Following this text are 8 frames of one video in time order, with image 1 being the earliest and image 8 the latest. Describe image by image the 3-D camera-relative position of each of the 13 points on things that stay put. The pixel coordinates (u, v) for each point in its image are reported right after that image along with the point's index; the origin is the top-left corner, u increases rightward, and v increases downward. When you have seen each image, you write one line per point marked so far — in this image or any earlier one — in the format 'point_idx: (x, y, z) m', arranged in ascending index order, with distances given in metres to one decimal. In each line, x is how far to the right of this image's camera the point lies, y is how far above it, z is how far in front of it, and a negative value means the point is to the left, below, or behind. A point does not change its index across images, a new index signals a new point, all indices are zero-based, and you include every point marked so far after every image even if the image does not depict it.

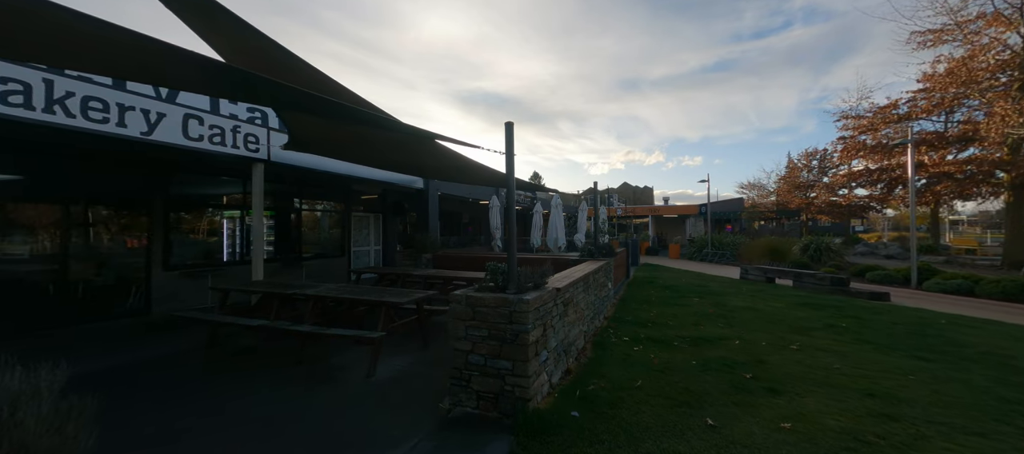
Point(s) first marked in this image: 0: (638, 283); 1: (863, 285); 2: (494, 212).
0: (+4.4, -1.9, +10.9) m
1: (+10.7, -1.8, +10.1) m
2: (-0.6, +0.5, +11.4) m
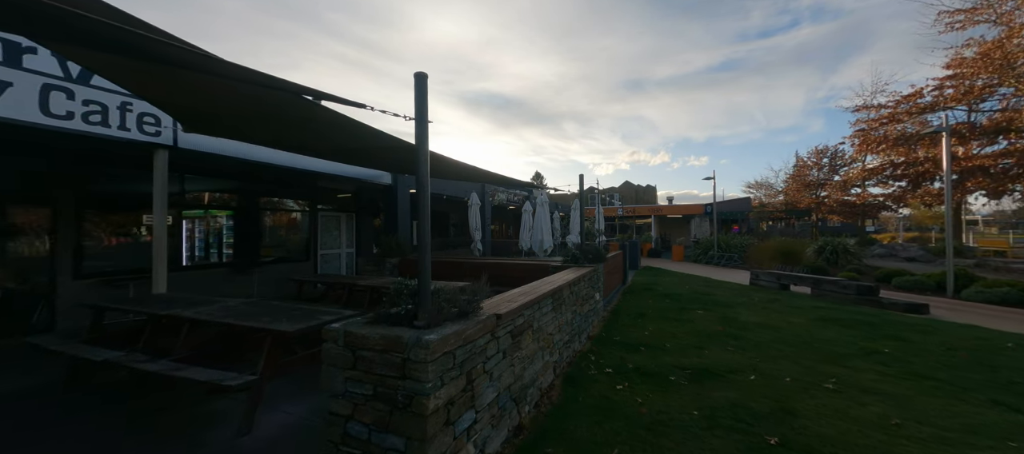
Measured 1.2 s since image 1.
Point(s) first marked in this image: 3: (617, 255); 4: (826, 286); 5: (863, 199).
0: (+3.8, -1.9, +9.6) m
1: (+10.1, -1.8, +8.8) m
2: (-1.2, +0.5, +10.2) m
3: (+3.4, -0.9, +10.7) m
4: (+8.2, -1.5, +8.5) m
5: (+19.4, +1.4, +18.0) m
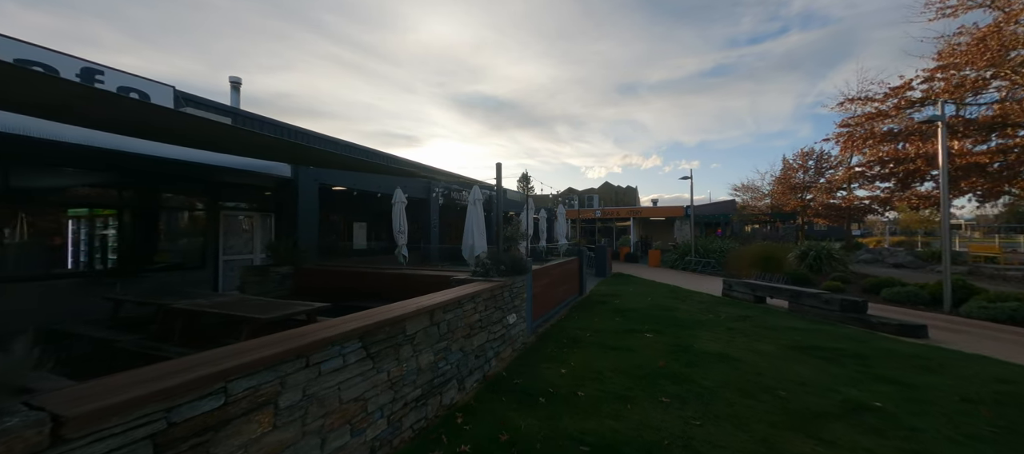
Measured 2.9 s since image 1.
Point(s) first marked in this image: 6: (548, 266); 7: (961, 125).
0: (+2.0, -2.0, +8.1) m
1: (+8.3, -1.9, +7.4) m
2: (-3.1, +0.4, +8.6) m
3: (+1.5, -1.0, +9.2) m
4: (+6.4, -1.6, +7.1) m
5: (+17.4, +1.3, +16.8) m
6: (+0.8, -0.9, +7.6) m
7: (+14.6, +3.3, +10.6) m
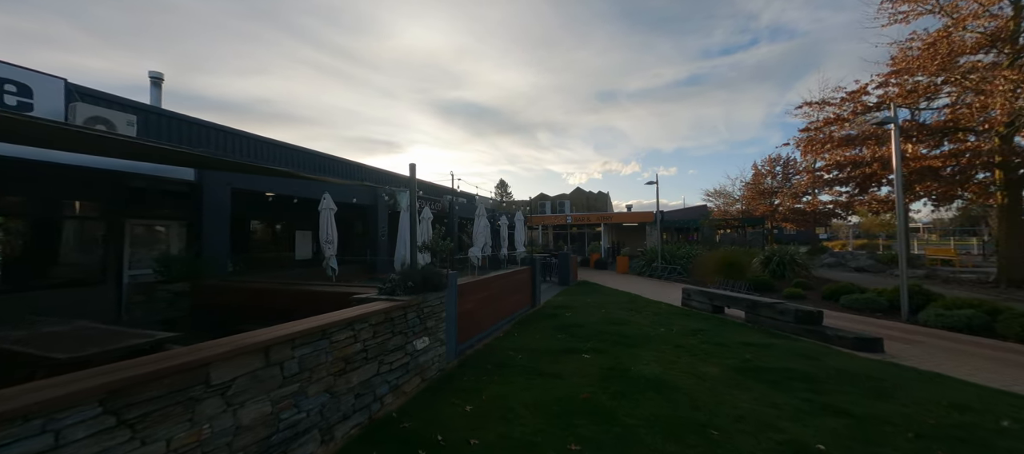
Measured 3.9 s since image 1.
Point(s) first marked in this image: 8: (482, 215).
0: (+0.6, -2.2, +7.5) m
1: (+7.0, -2.0, +7.0) m
2: (-4.5, +0.2, +7.7) m
3: (+0.1, -1.2, +8.5) m
4: (+5.1, -1.7, +6.7) m
5: (+15.6, +1.0, +16.9) m
6: (-0.6, -1.1, +6.9) m
7: (+13.0, +3.2, +10.6) m
8: (-0.9, +0.3, +9.9) m
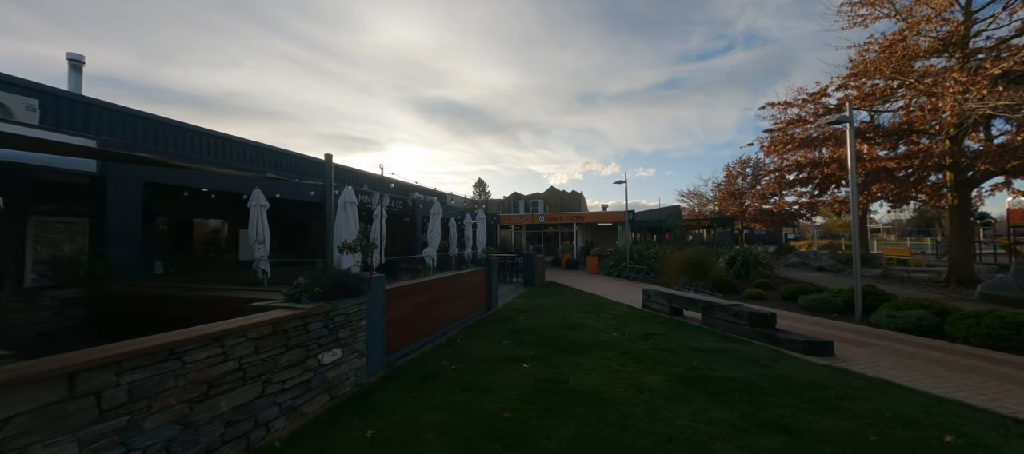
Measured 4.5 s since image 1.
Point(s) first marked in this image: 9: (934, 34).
0: (-0.5, -2.1, +7.0) m
1: (+5.9, -2.0, +6.9) m
2: (-5.6, +0.3, +7.0) m
3: (-1.0, -1.1, +8.0) m
4: (+4.1, -1.7, +6.4) m
5: (+14.0, +1.0, +17.1) m
6: (-1.6, -1.1, +6.4) m
7: (+11.8, +3.2, +10.8) m
8: (-2.2, +0.4, +9.4) m
9: (+12.6, +5.8, +9.8) m
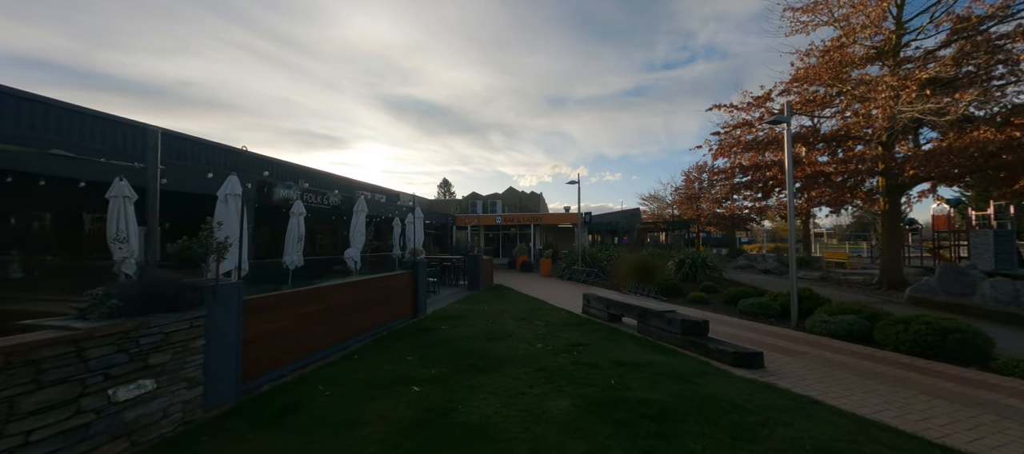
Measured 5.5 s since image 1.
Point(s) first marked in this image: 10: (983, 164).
0: (-2.0, -2.1, +6.2) m
1: (+4.3, -2.0, +6.5) m
2: (-7.1, +0.3, +5.8) m
3: (-2.6, -1.1, +7.1) m
4: (+2.6, -1.7, +5.9) m
5: (+11.7, +0.9, +17.4) m
6: (-3.1, -1.0, +5.5) m
7: (+10.0, +3.1, +10.9) m
8: (-3.8, +0.4, +8.4) m
9: (+10.9, +5.7, +10.0) m
10: (+11.1, +1.5, +7.7) m
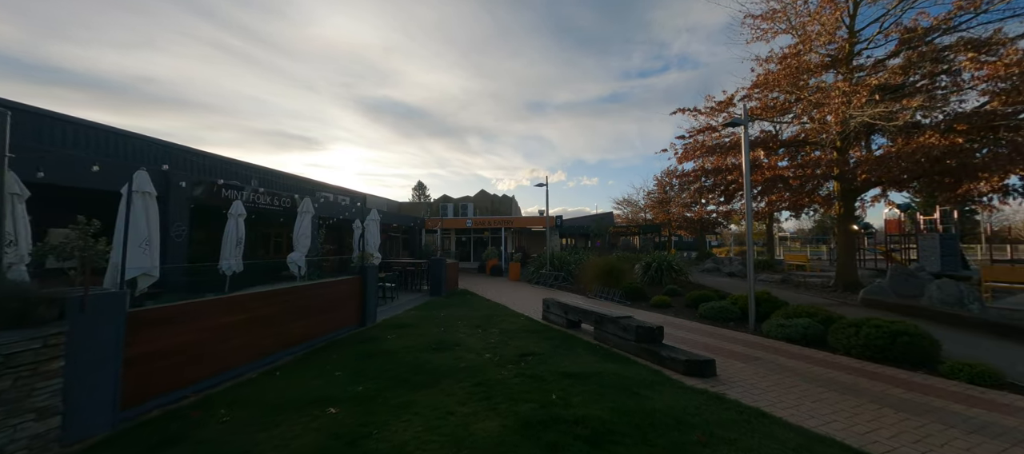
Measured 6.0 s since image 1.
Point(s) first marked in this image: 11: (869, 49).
0: (-2.9, -2.1, +5.6) m
1: (+3.4, -2.0, +6.3) m
2: (-7.9, +0.3, +5.0) m
3: (-3.6, -1.1, +6.6) m
4: (+1.7, -1.7, +5.7) m
5: (+10.2, +0.7, +17.7) m
6: (-3.9, -1.0, +4.9) m
7: (+8.8, +3.0, +11.1) m
8: (-4.8, +0.4, +7.8) m
9: (+9.8, +5.6, +10.3) m
10: (+10.1, +1.4, +8.0) m
11: (+10.9, +5.5, +10.0) m
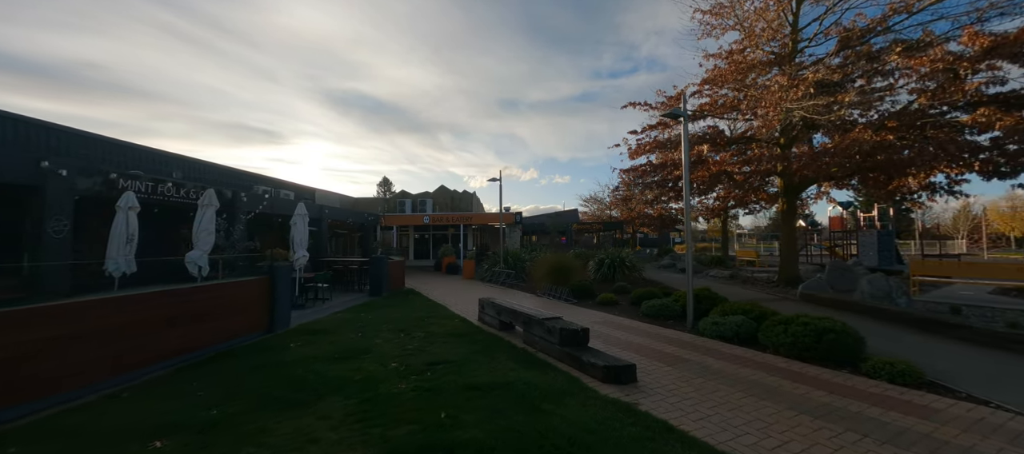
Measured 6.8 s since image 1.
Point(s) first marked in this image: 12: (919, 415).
0: (-4.2, -2.0, +4.8) m
1: (+2.1, -1.9, +6.0) m
2: (-9.1, +0.4, +3.9) m
3: (-4.9, -1.0, +5.7) m
4: (+0.4, -1.6, +5.2) m
5: (+8.0, +0.8, +17.8) m
6: (-5.1, -0.9, +4.0) m
7: (+7.1, +3.1, +11.1) m
8: (-6.2, +0.5, +6.9) m
9: (+8.2, +5.7, +10.4) m
10: (+8.7, +1.5, +8.1) m
11: (+9.3, +5.6, +10.2) m
12: (+3.7, -1.7, +3.0) m
